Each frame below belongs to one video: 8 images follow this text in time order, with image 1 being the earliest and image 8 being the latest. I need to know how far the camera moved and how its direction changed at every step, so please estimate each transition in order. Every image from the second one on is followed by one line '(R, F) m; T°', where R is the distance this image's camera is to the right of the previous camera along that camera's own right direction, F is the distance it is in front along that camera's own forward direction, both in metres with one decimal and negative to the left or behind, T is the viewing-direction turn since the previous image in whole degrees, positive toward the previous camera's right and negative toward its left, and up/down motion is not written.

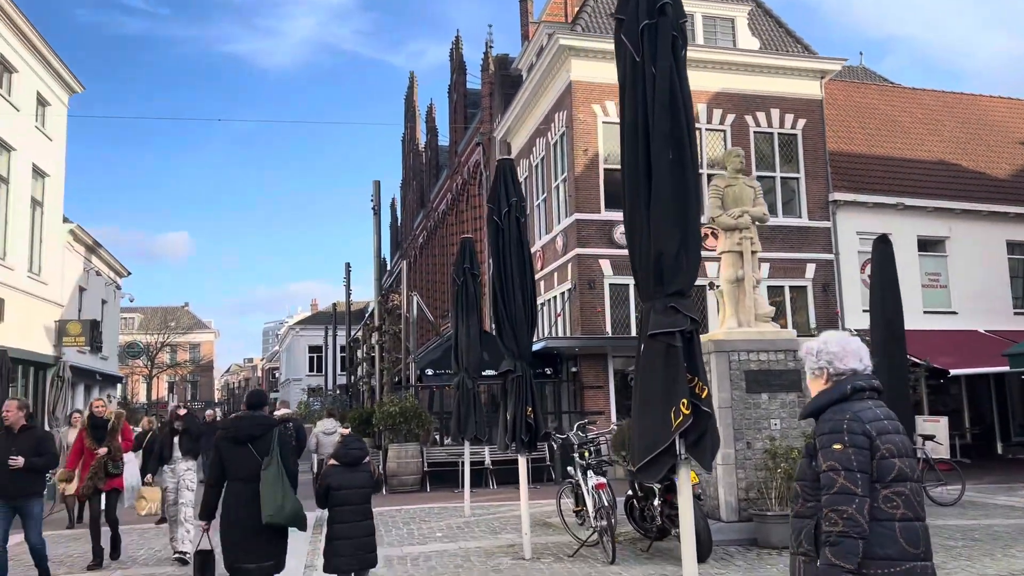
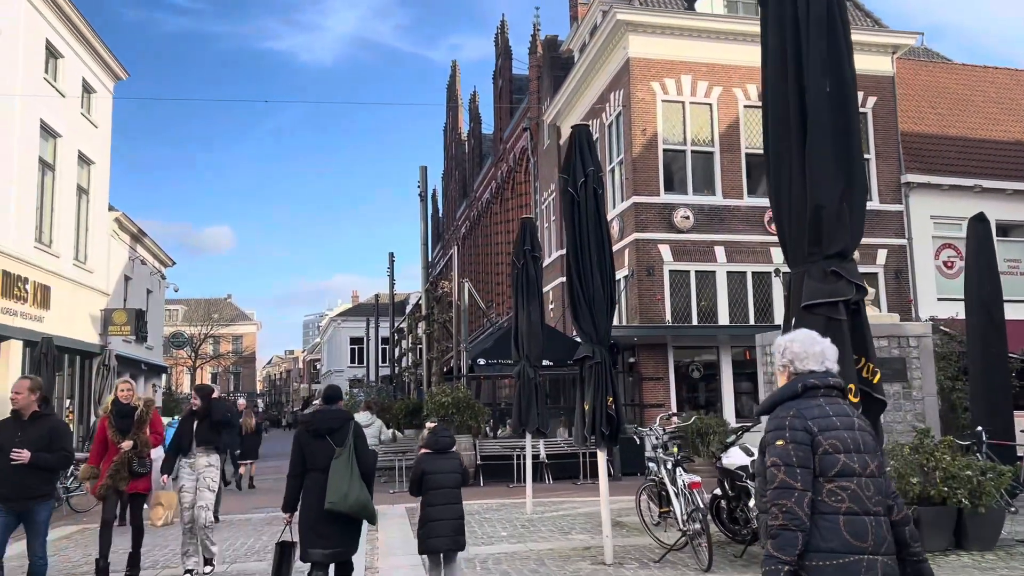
(-0.4, +0.7) m; -3°
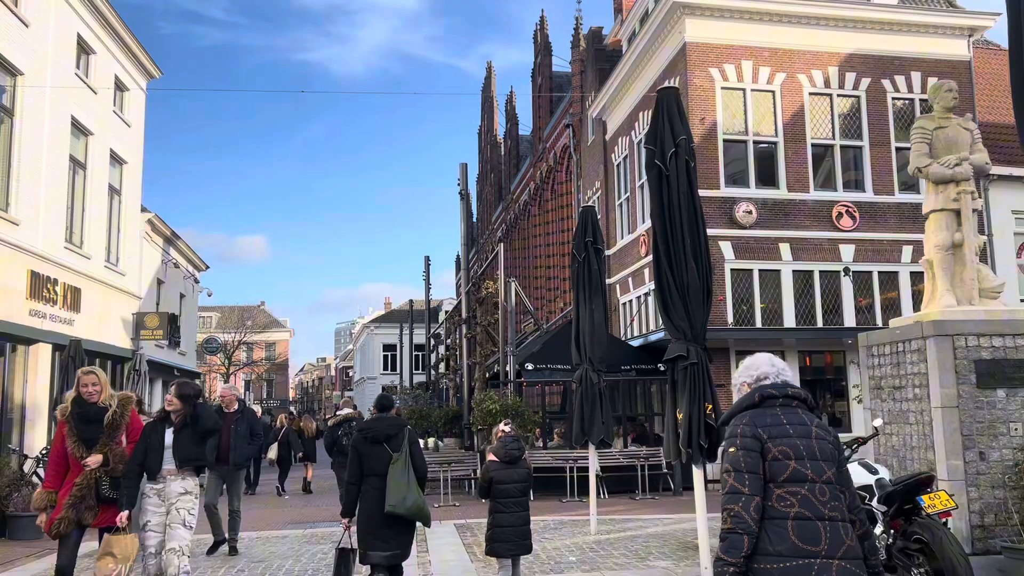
(-0.4, +1.0) m; -2°
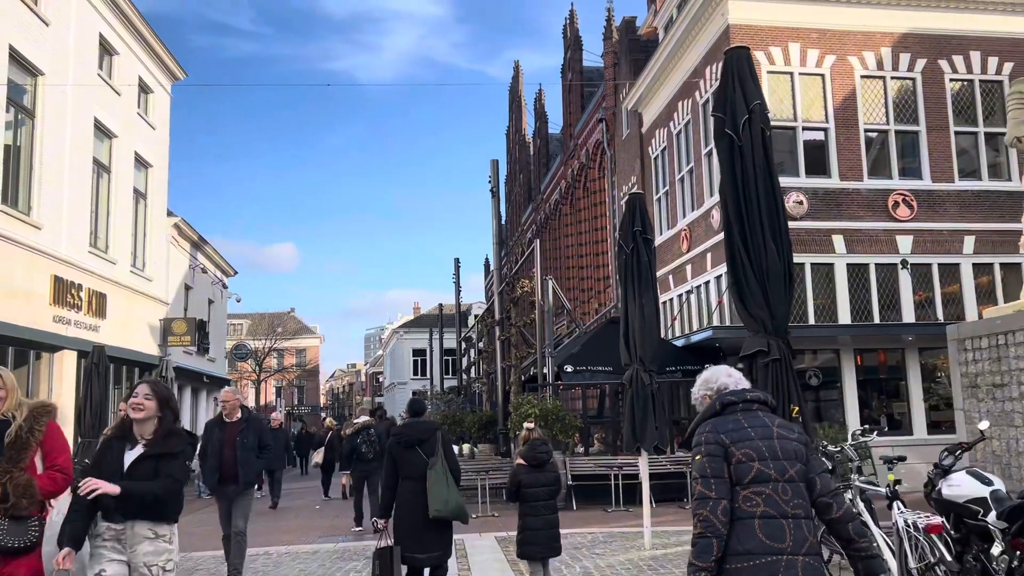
(-0.2, +0.7) m; -2°
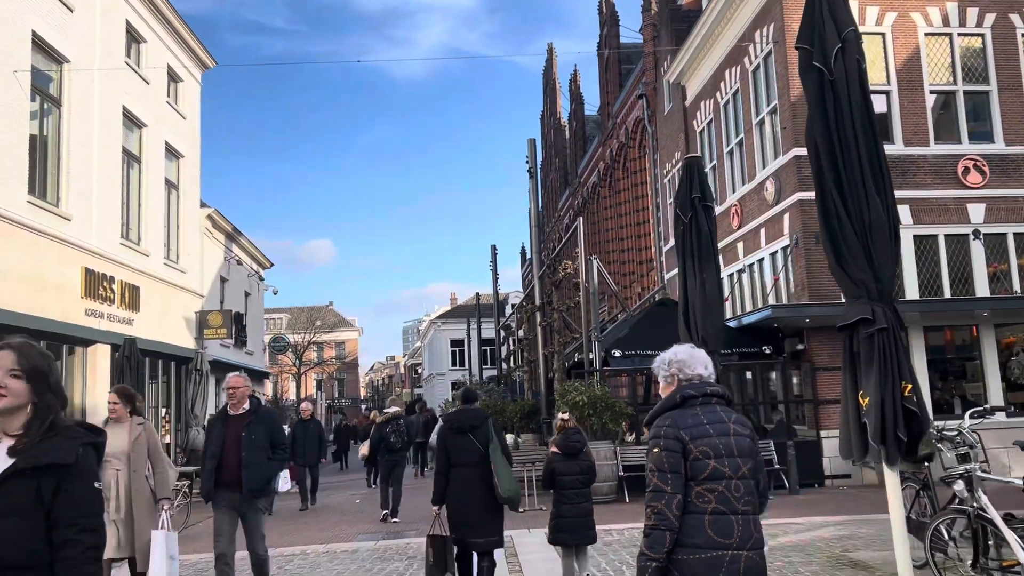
(-0.1, +0.7) m; -2°
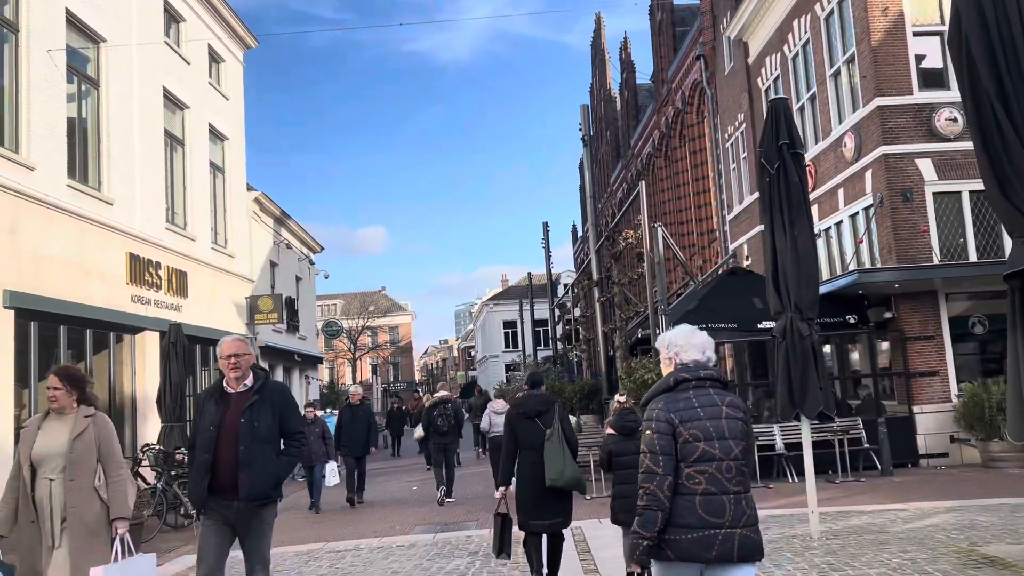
(-0.1, +0.9) m; -3°
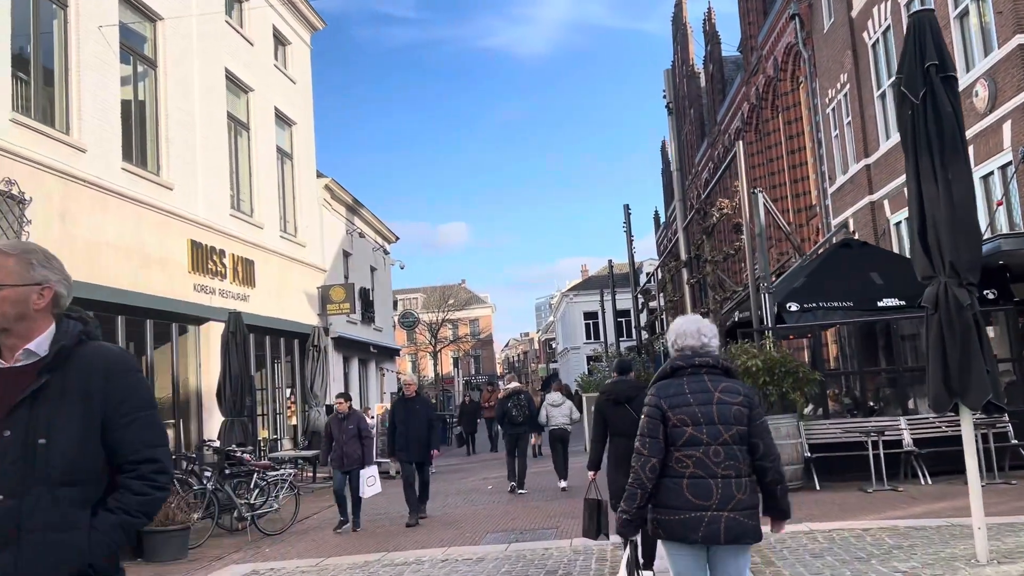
(0.0, +1.3) m; -5°
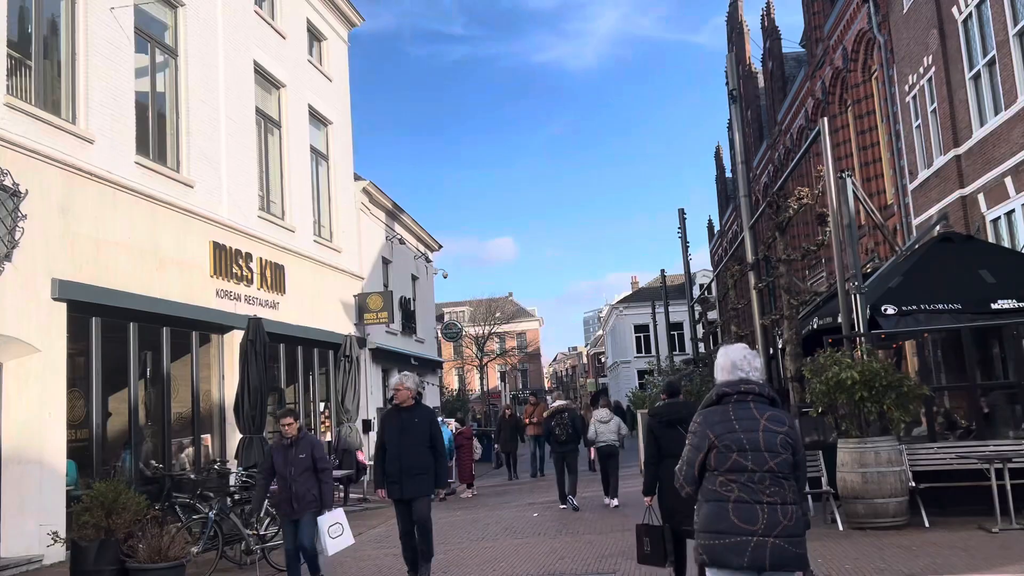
(0.0, +1.4) m; -3°
